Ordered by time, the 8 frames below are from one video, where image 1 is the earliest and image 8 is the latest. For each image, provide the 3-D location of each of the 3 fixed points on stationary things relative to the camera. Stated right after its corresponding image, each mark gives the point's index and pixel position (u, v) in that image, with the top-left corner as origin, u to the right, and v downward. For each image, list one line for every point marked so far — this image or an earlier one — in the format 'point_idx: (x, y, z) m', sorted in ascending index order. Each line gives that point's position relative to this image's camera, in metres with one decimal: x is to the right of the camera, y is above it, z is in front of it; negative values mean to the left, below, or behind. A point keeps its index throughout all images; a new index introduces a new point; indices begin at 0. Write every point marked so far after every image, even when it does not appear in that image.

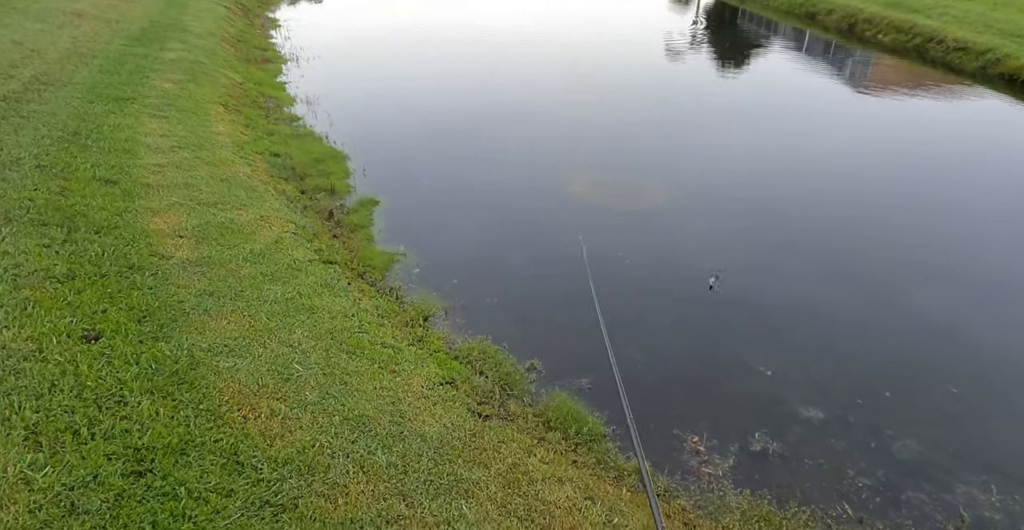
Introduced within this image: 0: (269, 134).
0: (-5.2, +2.8, +16.0) m
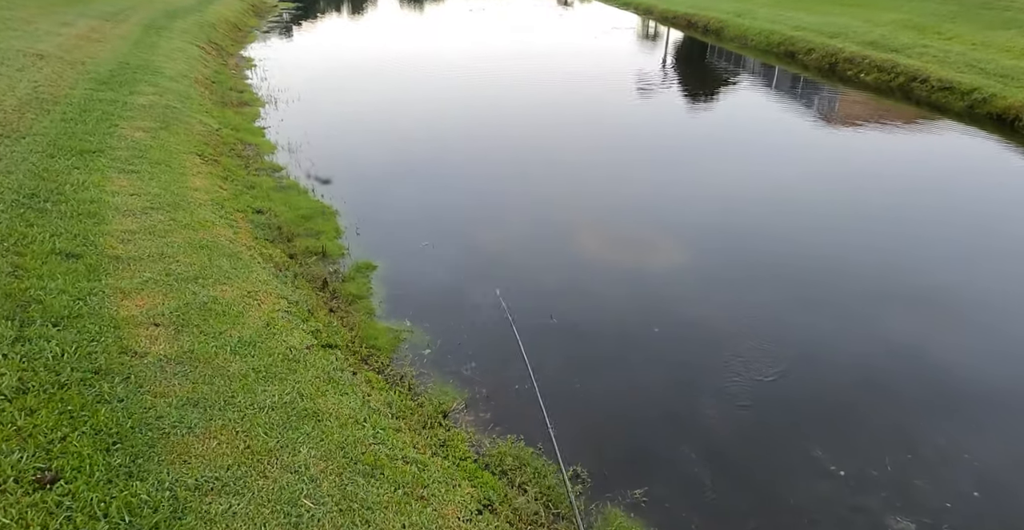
0: (-5.1, +1.5, +14.6) m
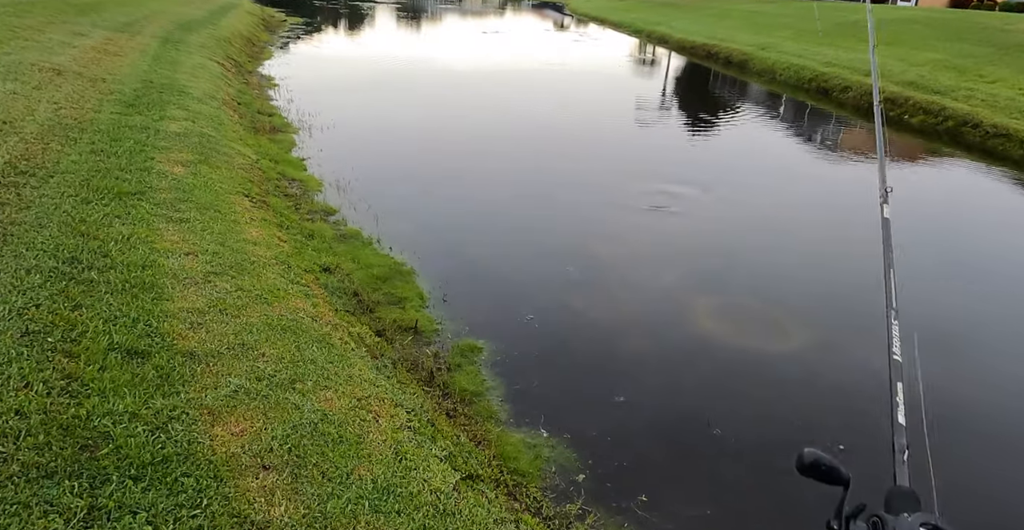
0: (-3.4, +0.5, +12.5) m
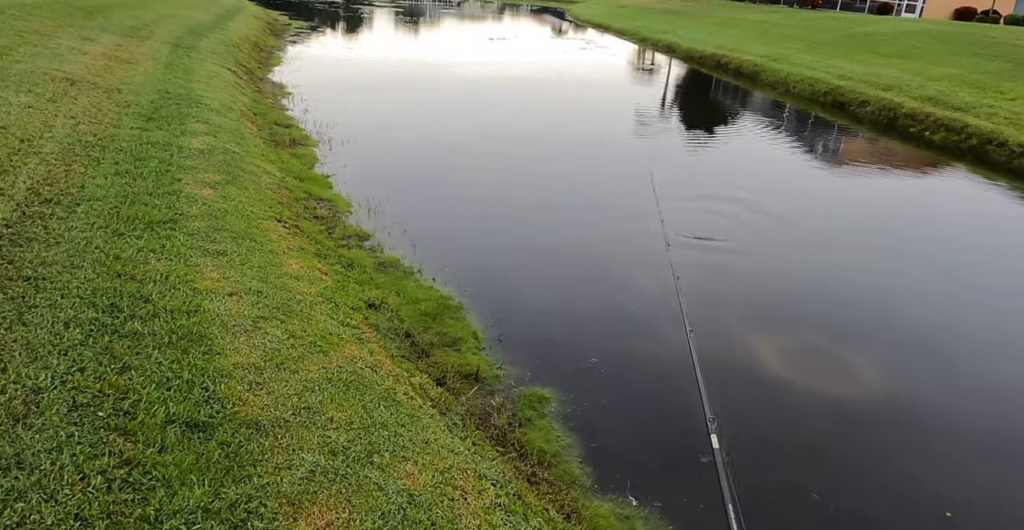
0: (-2.6, 0.0, +11.6) m
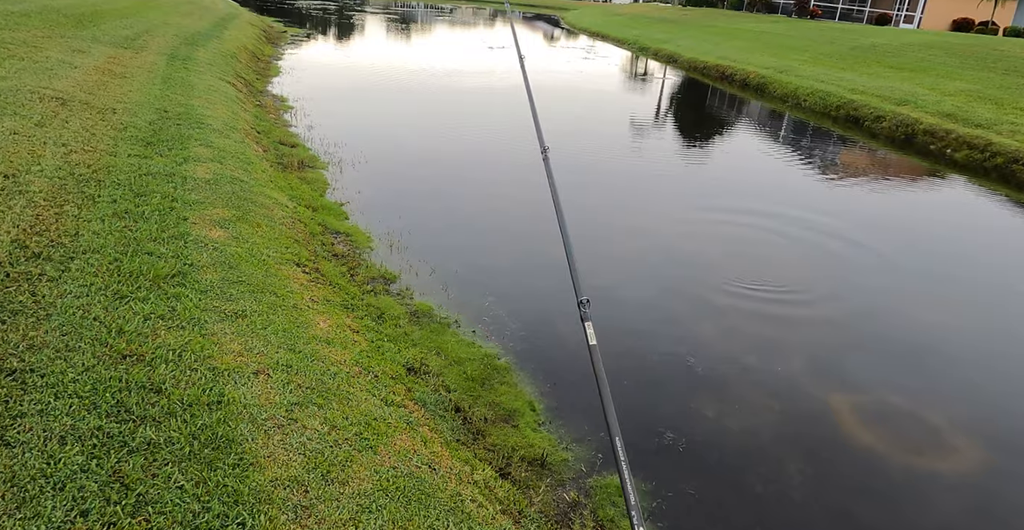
0: (-1.8, -0.7, +10.2) m
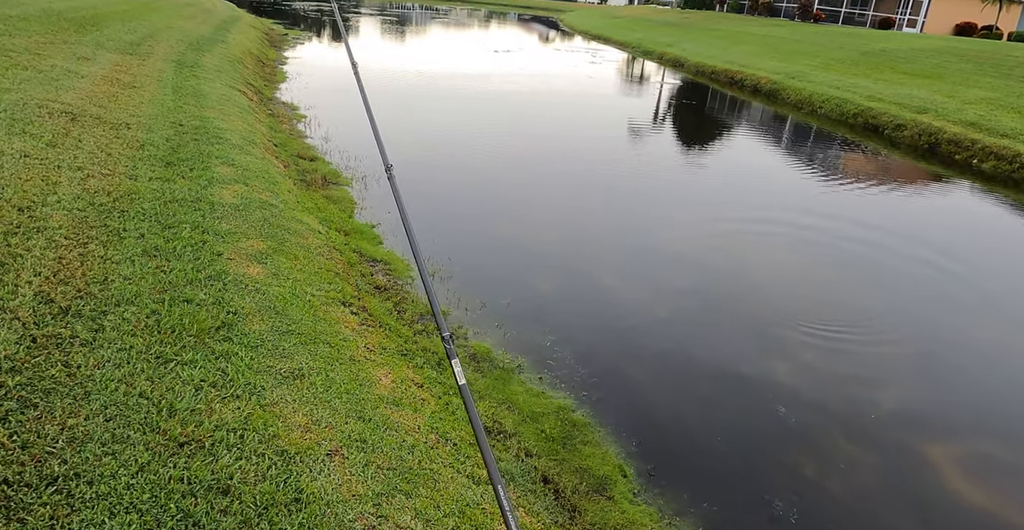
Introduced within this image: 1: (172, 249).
0: (-0.9, -1.2, +9.2) m
1: (-4.0, +0.2, +8.9) m
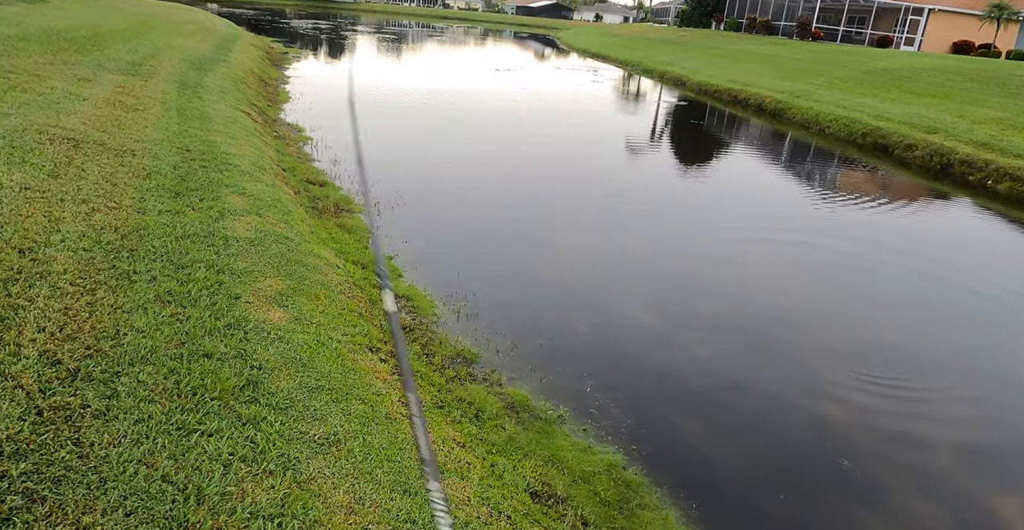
0: (-0.4, -1.7, +8.4) m
1: (-3.5, -0.3, +8.1) m
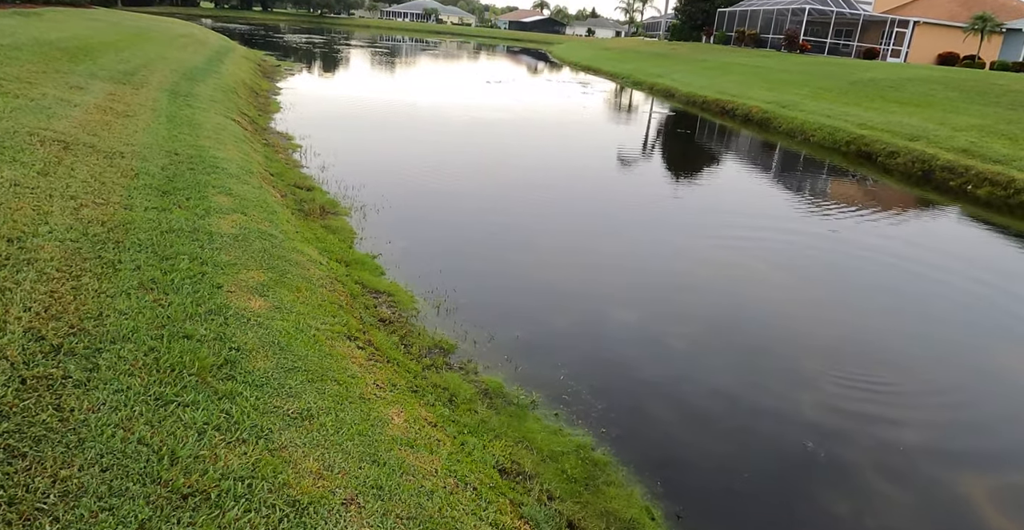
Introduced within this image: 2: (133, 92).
0: (-0.7, -1.6, +8.7) m
1: (-3.8, -0.2, +8.4) m
2: (-9.6, +4.3, +18.8) m
